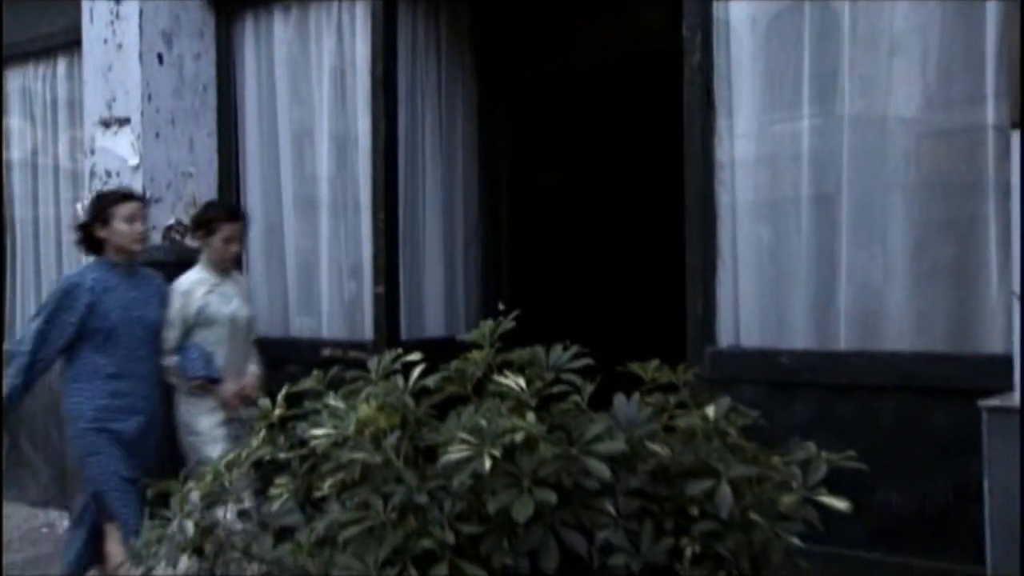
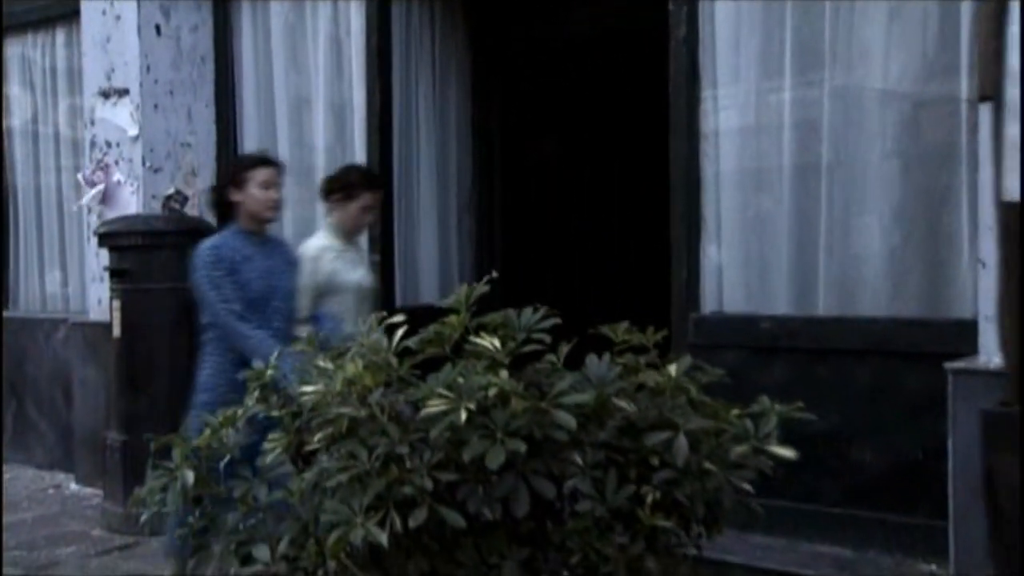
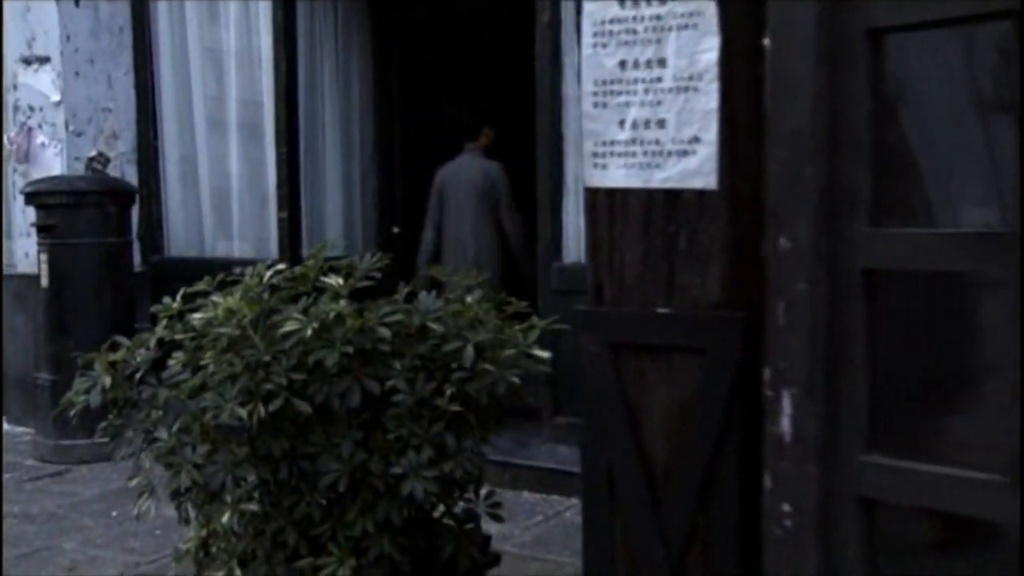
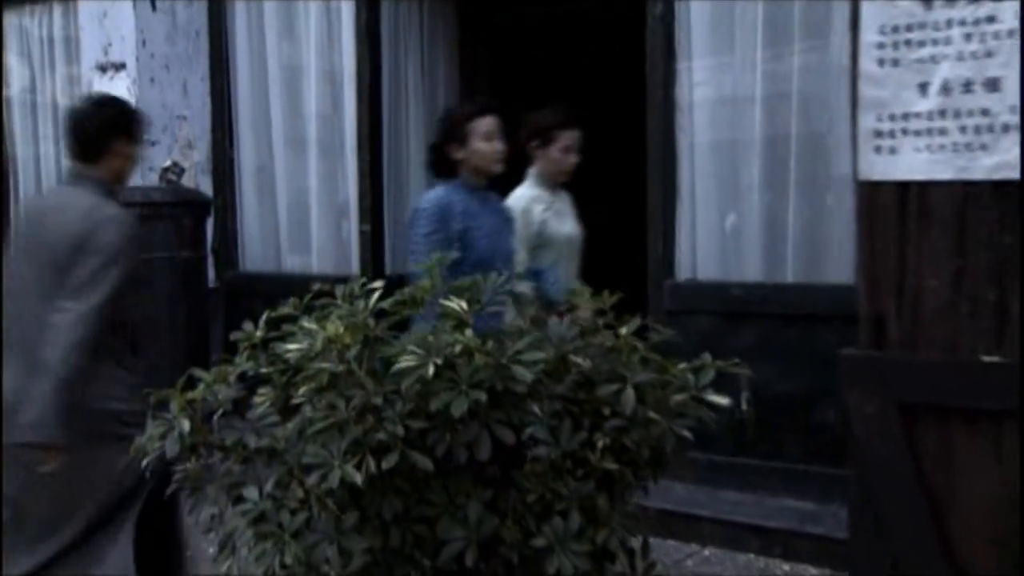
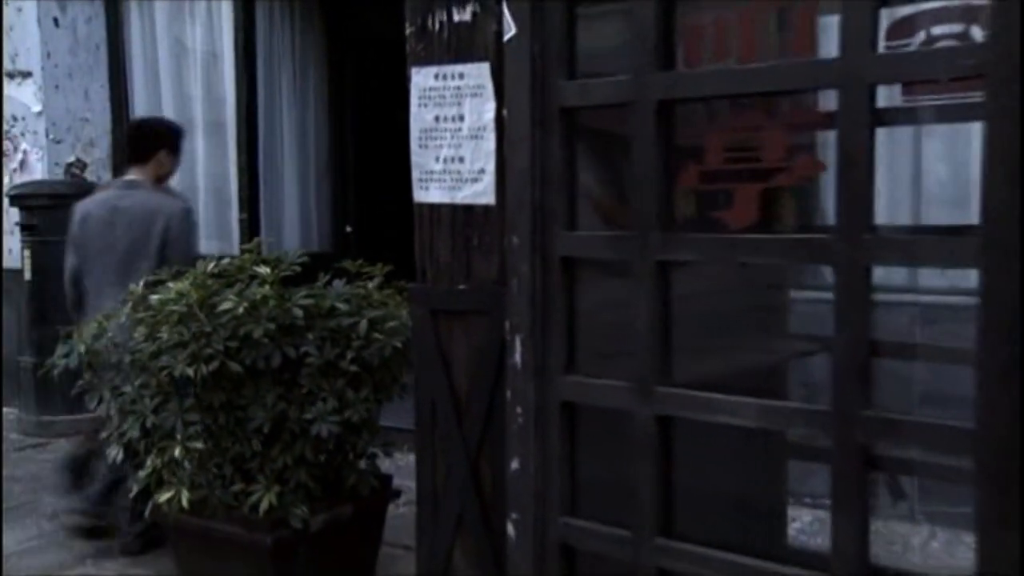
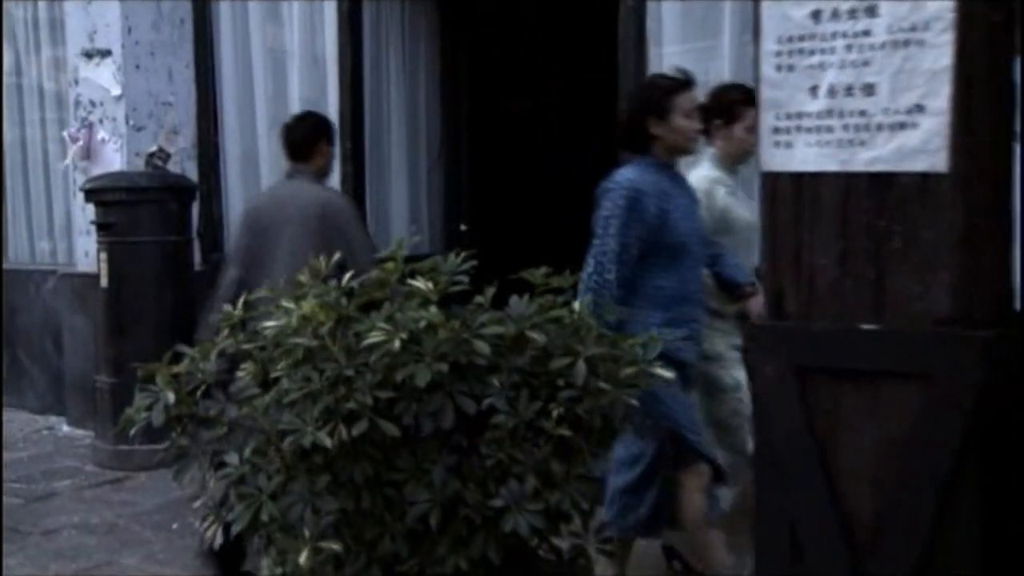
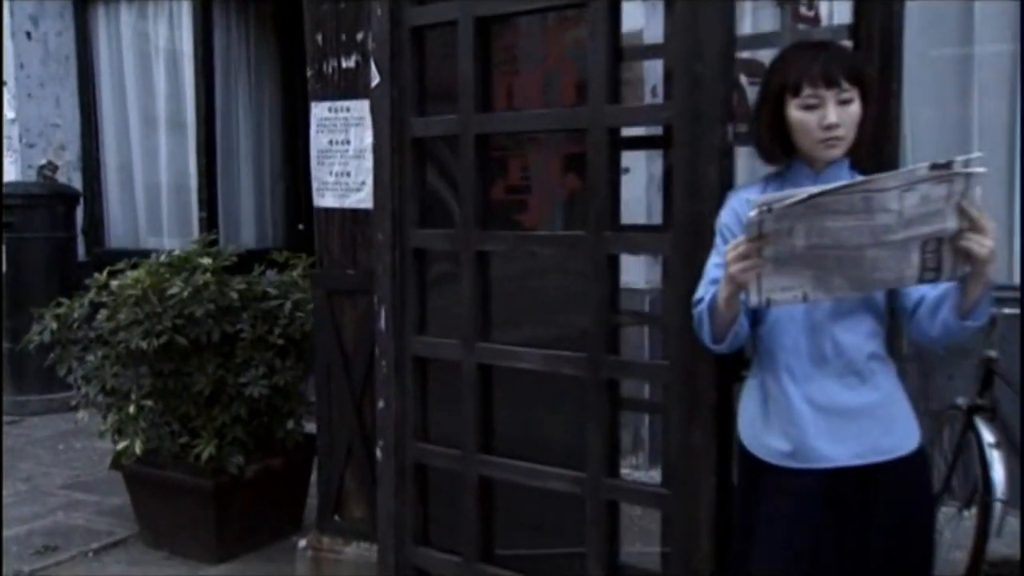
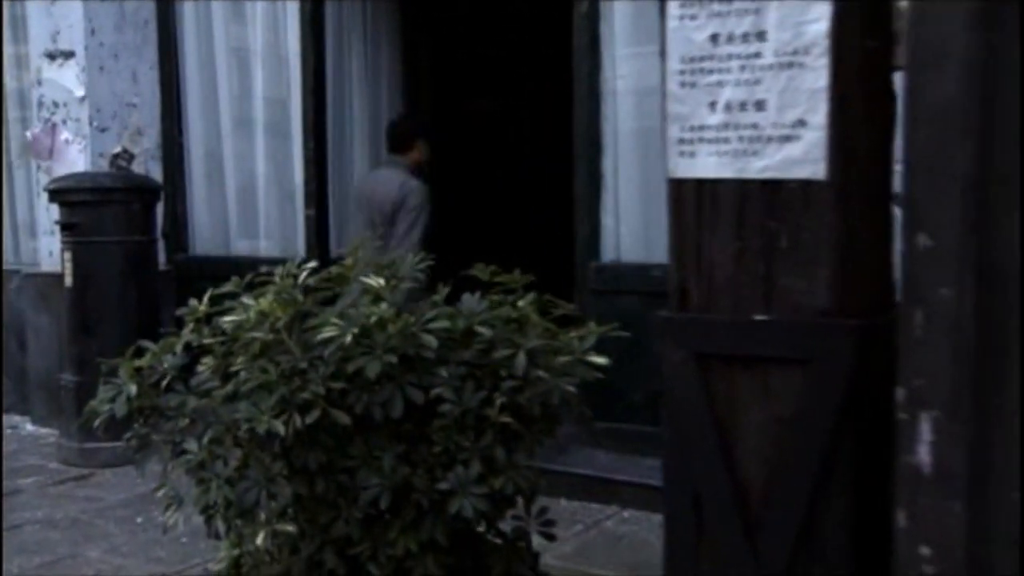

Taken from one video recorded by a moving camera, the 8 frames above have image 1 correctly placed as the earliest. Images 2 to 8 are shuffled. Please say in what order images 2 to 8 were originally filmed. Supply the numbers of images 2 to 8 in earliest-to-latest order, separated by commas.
2, 4, 6, 8, 3, 5, 7
